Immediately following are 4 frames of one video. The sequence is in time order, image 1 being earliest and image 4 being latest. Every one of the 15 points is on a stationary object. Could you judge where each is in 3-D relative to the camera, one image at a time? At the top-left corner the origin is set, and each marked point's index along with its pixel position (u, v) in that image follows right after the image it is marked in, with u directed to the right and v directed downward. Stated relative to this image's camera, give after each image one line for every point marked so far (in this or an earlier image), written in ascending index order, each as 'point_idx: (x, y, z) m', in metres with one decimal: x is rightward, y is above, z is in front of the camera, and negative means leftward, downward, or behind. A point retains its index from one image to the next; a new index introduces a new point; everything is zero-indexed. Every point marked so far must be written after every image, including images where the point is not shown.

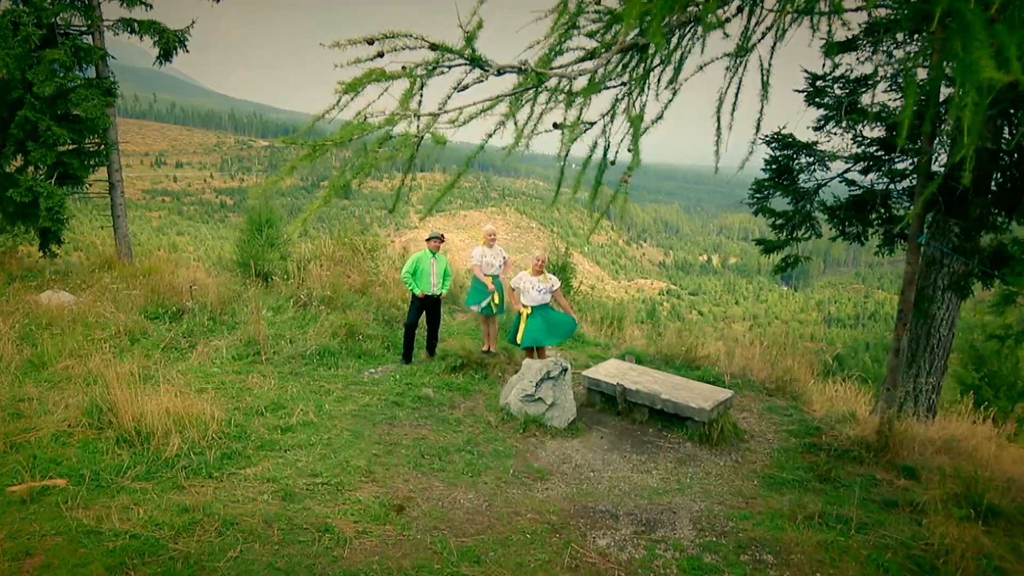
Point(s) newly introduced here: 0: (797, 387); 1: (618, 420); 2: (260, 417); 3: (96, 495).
0: (+3.9, -1.3, +8.7) m
1: (+1.2, -1.5, +7.2) m
2: (-2.3, -1.2, +5.9) m
3: (-2.8, -1.4, +4.4) m
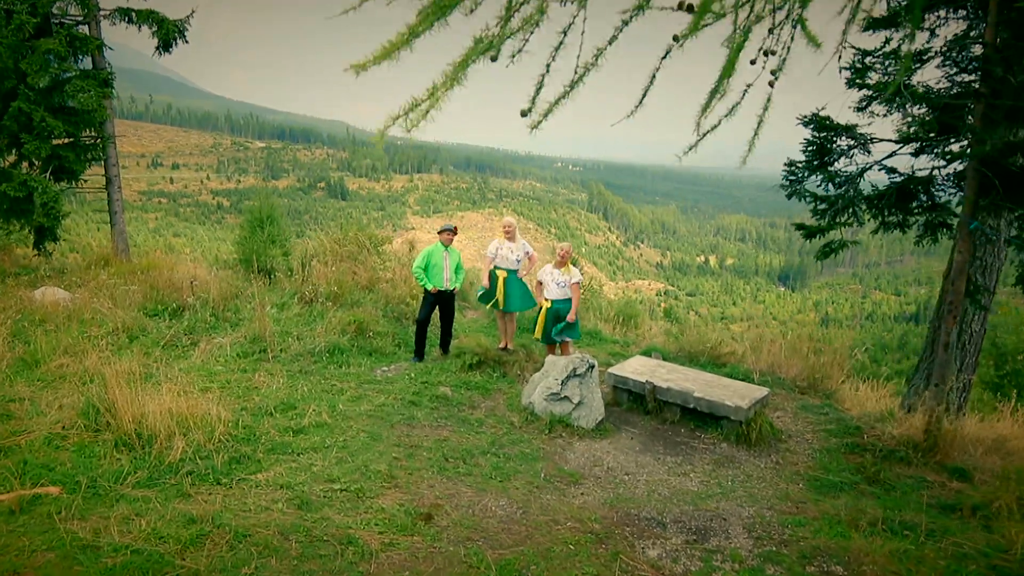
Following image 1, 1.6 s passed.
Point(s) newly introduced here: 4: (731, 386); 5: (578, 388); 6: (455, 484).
0: (+4.1, -1.2, +8.3) m
1: (+1.4, -1.4, +6.8) m
2: (-2.1, -1.1, +5.5) m
3: (-2.6, -1.3, +4.0) m
4: (+2.3, -1.0, +6.7) m
5: (+0.7, -1.0, +6.5) m
6: (-0.4, -1.5, +4.8) m
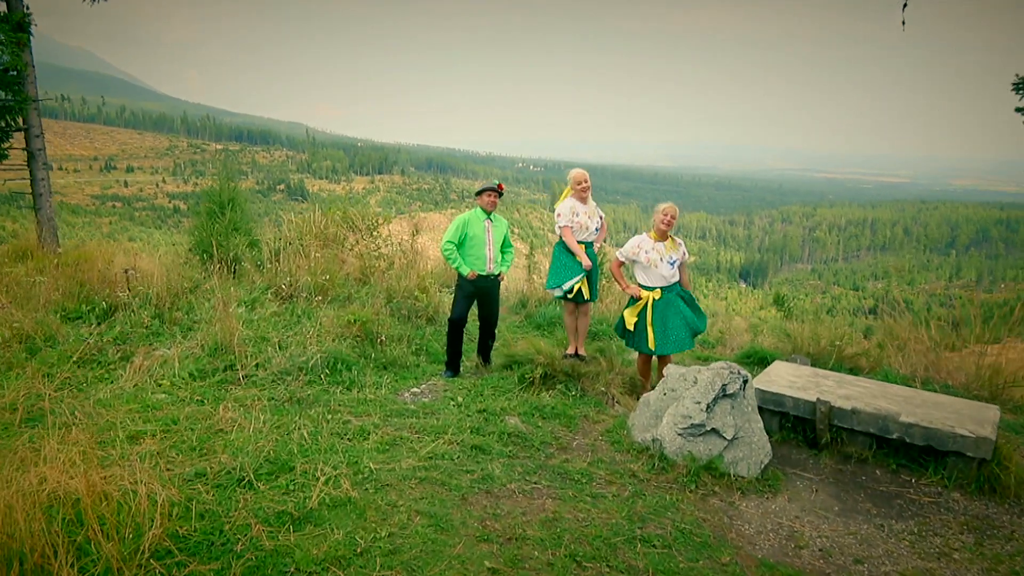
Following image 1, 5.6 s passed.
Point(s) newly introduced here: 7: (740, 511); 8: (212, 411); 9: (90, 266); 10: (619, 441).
0: (+4.8, -1.0, +6.2) m
1: (+2.2, -1.2, +4.5) m
2: (-1.3, -1.0, +3.1) m
3: (-1.7, -1.2, +1.5) m
4: (+3.1, -0.8, +4.6) m
5: (+1.4, -0.8, +4.2) m
6: (+0.4, -1.3, +2.4) m
7: (+1.3, -1.3, +3.8) m
8: (-1.9, -0.8, +4.2) m
9: (-5.7, +0.3, +8.7) m
10: (+0.7, -1.1, +4.4) m
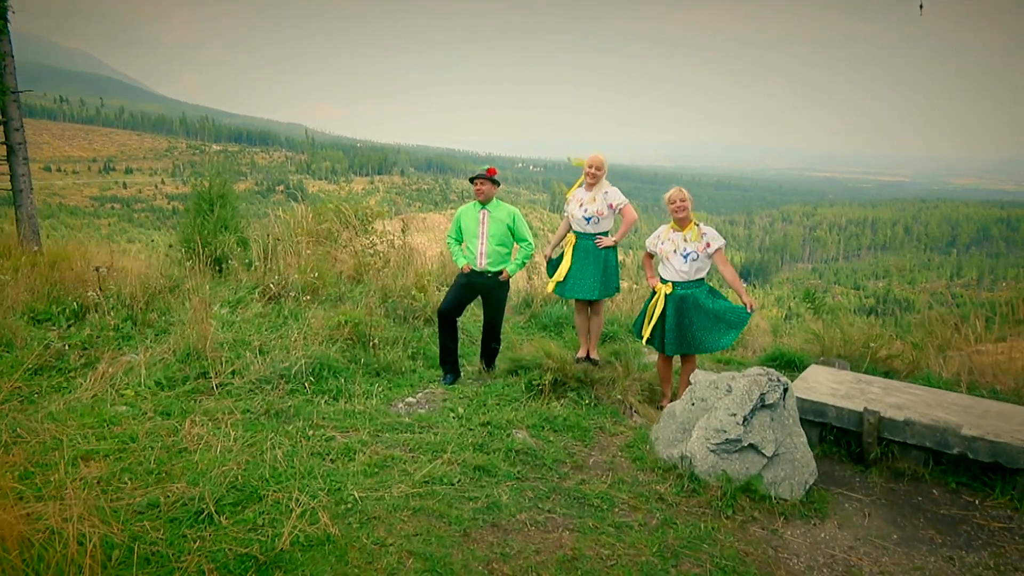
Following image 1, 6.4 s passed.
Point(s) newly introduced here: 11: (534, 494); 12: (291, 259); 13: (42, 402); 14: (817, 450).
0: (+4.8, -1.0, +5.6) m
1: (+2.2, -1.2, +4.0) m
2: (-1.2, -1.0, +2.6) m
3: (-1.6, -1.2, +1.0) m
4: (+3.1, -0.8, +4.0) m
5: (+1.5, -0.8, +3.7) m
6: (+0.5, -1.3, +1.9) m
7: (+1.4, -1.3, +3.2) m
8: (-1.9, -0.8, +3.6) m
9: (-5.7, +0.3, +8.1) m
10: (+0.8, -1.0, +3.9) m
11: (+0.1, -1.0, +3.3) m
12: (-2.9, +0.4, +8.5) m
13: (-2.9, -0.7, +3.9) m
14: (+2.0, -1.1, +4.2) m
